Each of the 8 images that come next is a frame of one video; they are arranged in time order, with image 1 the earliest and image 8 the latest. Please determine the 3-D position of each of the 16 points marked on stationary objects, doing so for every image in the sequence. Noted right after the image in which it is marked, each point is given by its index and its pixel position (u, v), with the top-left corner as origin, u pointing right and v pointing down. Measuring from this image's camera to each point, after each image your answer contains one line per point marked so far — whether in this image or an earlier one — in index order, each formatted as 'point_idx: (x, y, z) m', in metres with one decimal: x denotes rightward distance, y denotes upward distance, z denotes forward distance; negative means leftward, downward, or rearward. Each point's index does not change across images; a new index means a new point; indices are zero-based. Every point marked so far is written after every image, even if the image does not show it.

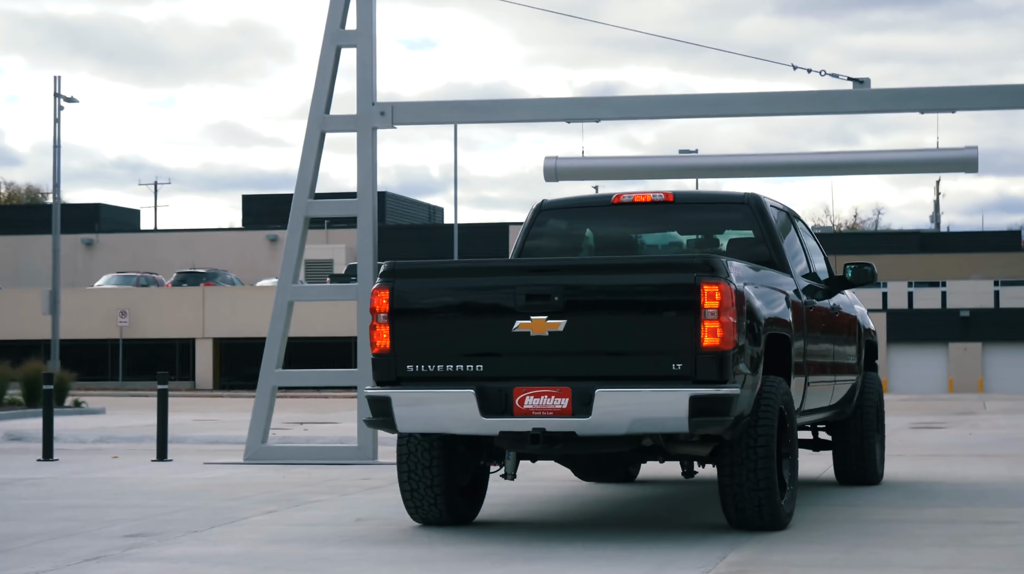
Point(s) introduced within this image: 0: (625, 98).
0: (+1.2, +2.1, +17.0) m
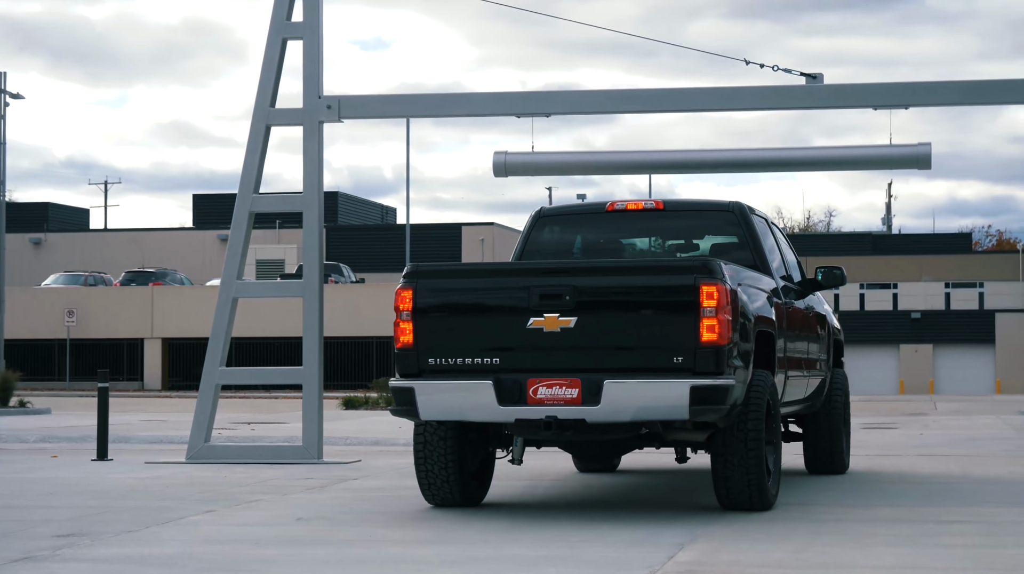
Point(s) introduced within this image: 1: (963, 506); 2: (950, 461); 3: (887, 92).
0: (+0.7, +2.1, +16.8) m
1: (+3.2, -1.6, +11.2) m
2: (+4.7, -1.9, +16.9) m
3: (+4.0, +2.1, +16.5) m
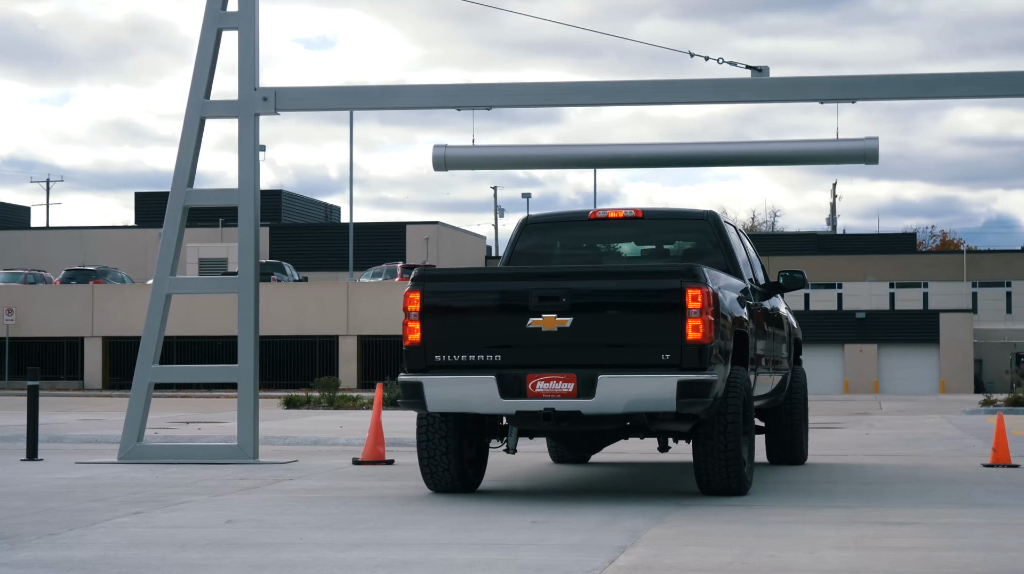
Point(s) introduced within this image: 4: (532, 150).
0: (+0.1, +2.1, +16.4) m
1: (+2.8, -1.6, +11.0) m
2: (+4.1, -1.9, +16.7) m
3: (+3.4, +2.1, +16.3) m
4: (+0.2, +1.6, +17.6) m
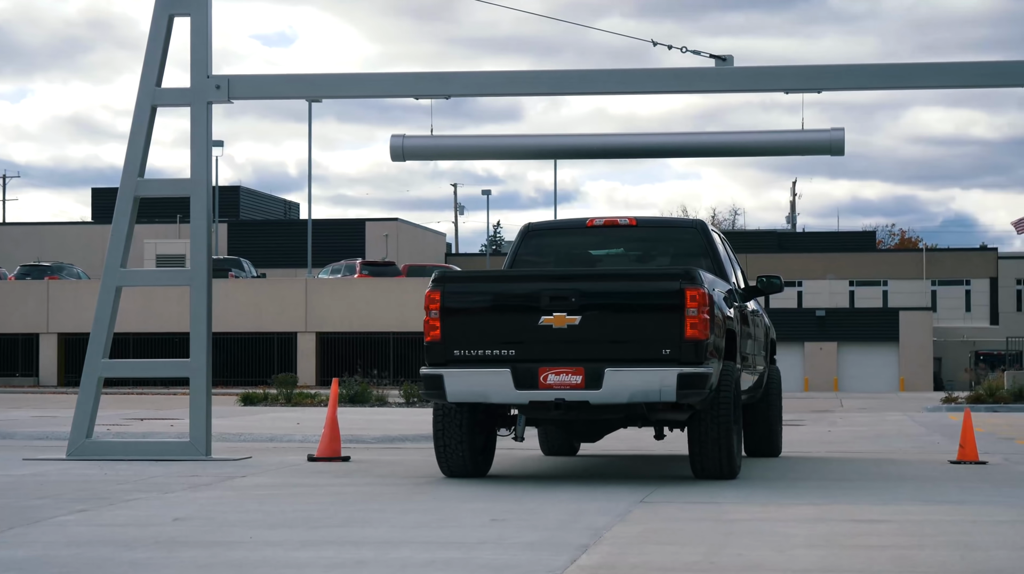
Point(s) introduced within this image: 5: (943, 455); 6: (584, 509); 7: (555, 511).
0: (-0.4, +2.2, +16.1) m
1: (+2.5, -1.5, +10.8) m
2: (+3.7, -1.8, +16.5) m
3: (+3.0, +2.2, +16.0) m
4: (-0.2, +1.6, +17.3) m
5: (+4.5, -1.8, +16.3) m
6: (+0.4, -1.4, +9.8) m
7: (+0.3, -1.4, +9.6) m
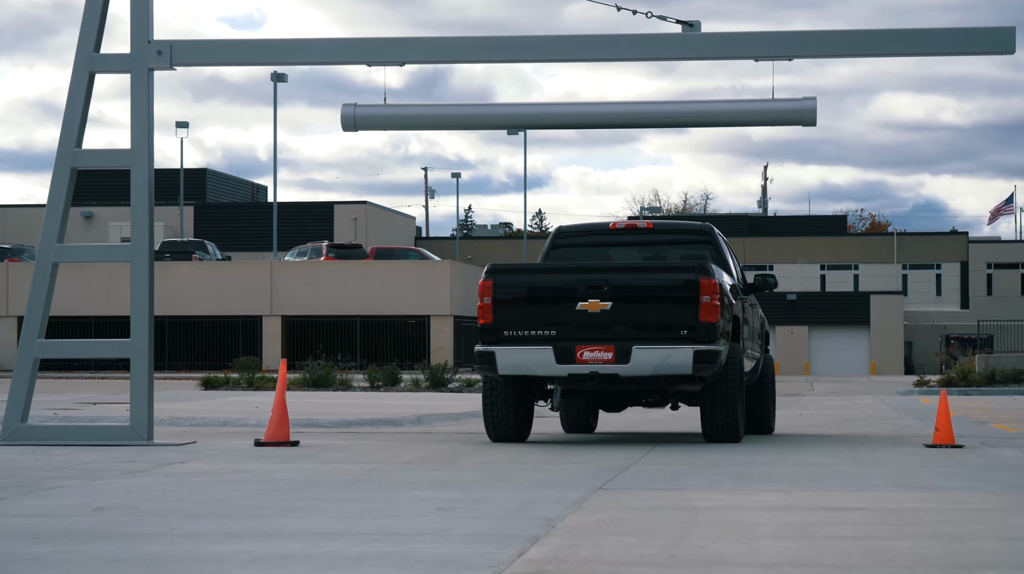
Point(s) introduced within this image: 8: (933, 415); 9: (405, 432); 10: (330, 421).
0: (-0.8, +2.4, +15.4) m
1: (+2.2, -1.3, +10.1) m
2: (+3.2, -1.6, +15.9) m
3: (+2.6, +2.4, +15.4) m
4: (-0.7, +1.9, +16.6) m
5: (+4.1, -1.5, +15.8) m
6: (+0.1, -1.2, +9.2) m
7: (0.0, -1.2, +9.0) m
8: (+5.4, -1.6, +19.9) m
9: (-1.2, -1.7, +18.0) m
10: (-2.3, -1.7, +19.5) m
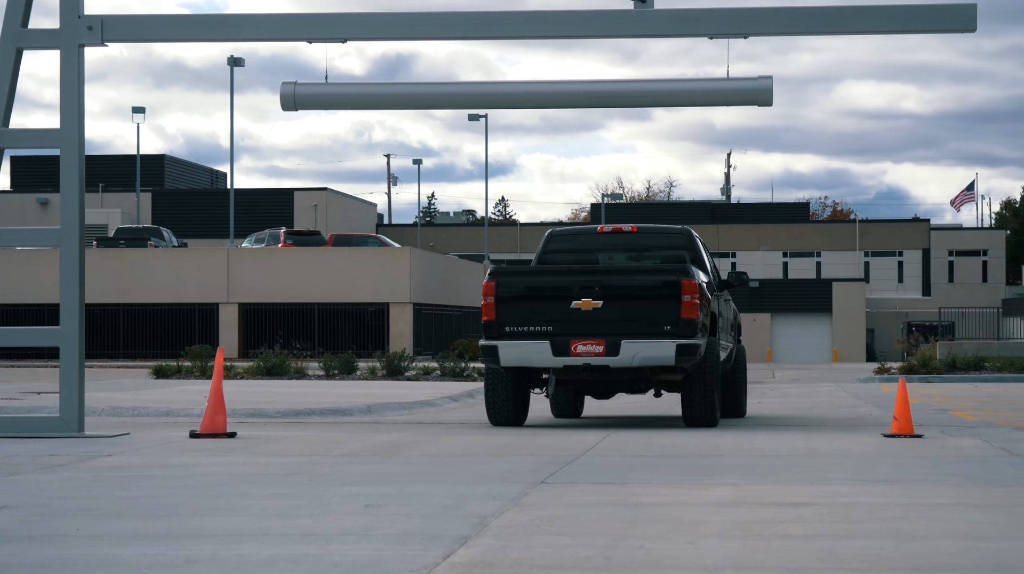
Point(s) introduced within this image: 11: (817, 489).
0: (-1.3, +2.6, +14.9) m
1: (+1.8, -1.2, +9.7) m
2: (+2.7, -1.4, +15.5) m
3: (+2.1, +2.6, +14.9) m
4: (-1.2, +2.0, +16.1) m
5: (+3.6, -1.4, +15.4) m
6: (-0.2, -1.2, +8.7) m
7: (-0.4, -1.2, +8.5) m
8: (+4.8, -1.5, +19.6) m
9: (-1.8, -1.5, +17.5) m
10: (-2.9, -1.5, +18.9) m
11: (+1.9, -1.2, +9.4) m
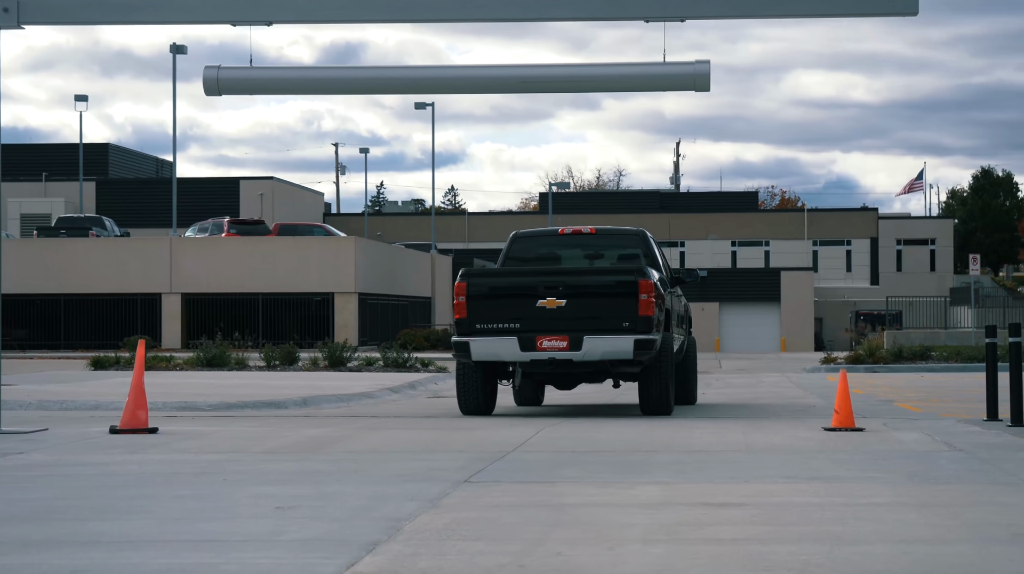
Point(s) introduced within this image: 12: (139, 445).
0: (-1.9, +2.7, +14.4) m
1: (+1.4, -1.2, +9.4) m
2: (+2.1, -1.3, +15.2) m
3: (+1.4, +2.7, +14.6) m
4: (-1.8, +2.1, +15.6) m
5: (+3.0, -1.3, +15.1) m
6: (-0.6, -1.1, +8.3) m
7: (-0.8, -1.1, +8.1) m
8: (+4.1, -1.3, +19.3) m
9: (-2.5, -1.4, +17.0) m
10: (-3.6, -1.4, +18.5) m
11: (+1.4, -1.2, +9.1) m
12: (-2.8, -1.2, +11.6) m
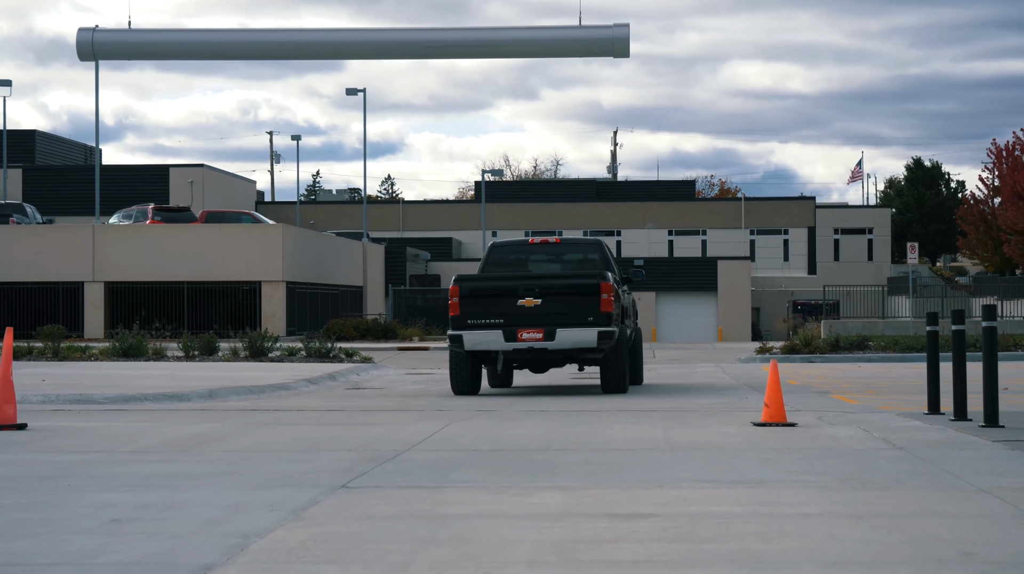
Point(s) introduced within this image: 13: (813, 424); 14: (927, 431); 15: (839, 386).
0: (-2.7, +2.8, +13.3) m
1: (+0.8, -1.1, +8.4) m
2: (+1.3, -1.2, +14.2) m
3: (+0.7, +2.8, +13.6) m
4: (-2.7, +2.3, +14.5) m
5: (+2.1, -1.1, +14.2) m
6: (-1.2, -1.0, +7.2) m
7: (-1.4, -1.0, +7.0) m
8: (+3.1, -1.2, +18.4) m
9: (-3.4, -1.3, +15.9) m
10: (-4.6, -1.2, +17.3) m
11: (+0.8, -1.1, +8.1) m
12: (-3.5, -1.1, +10.5) m
13: (+2.5, -1.1, +12.8) m
14: (+3.2, -1.1, +12.0) m
15: (+3.8, -1.2, +18.2) m
